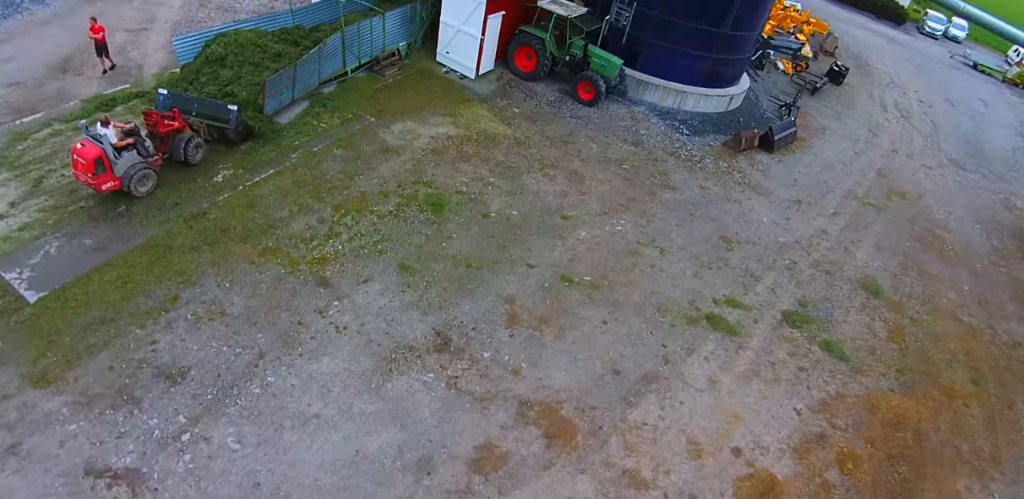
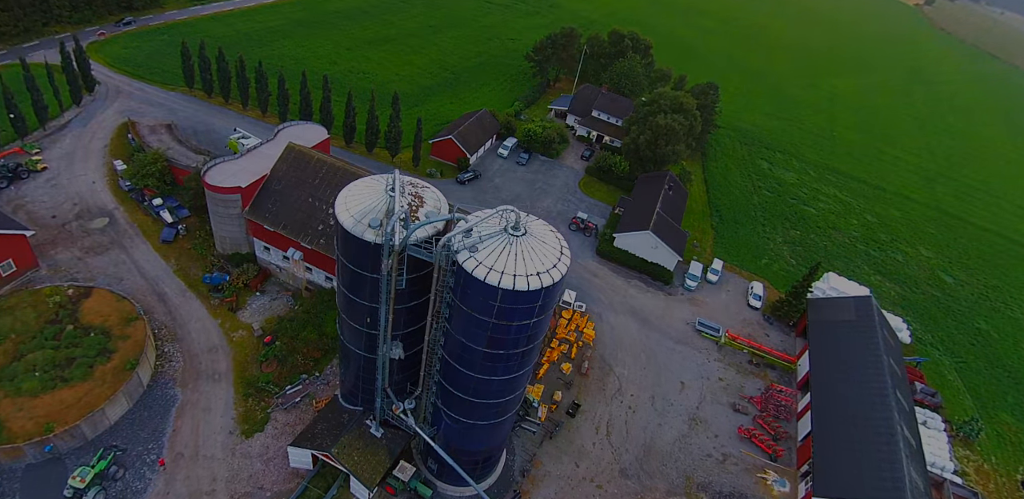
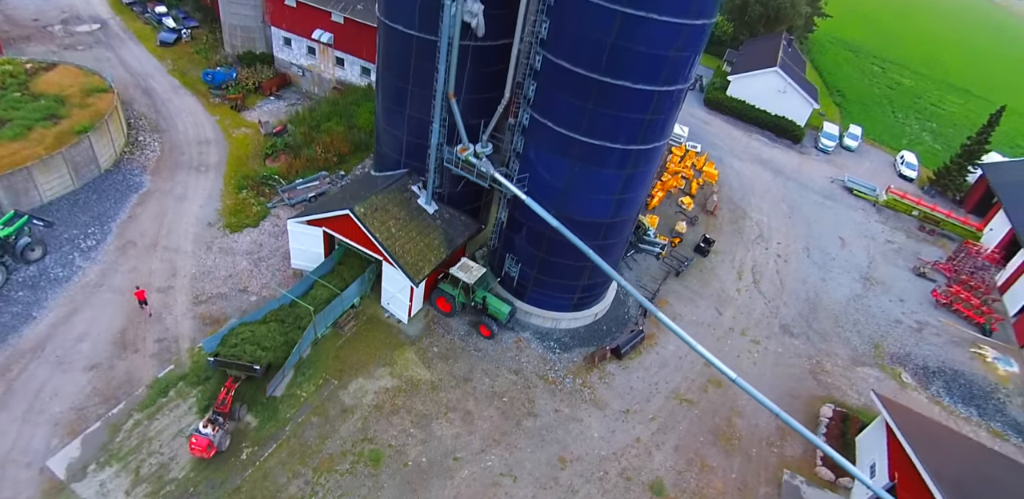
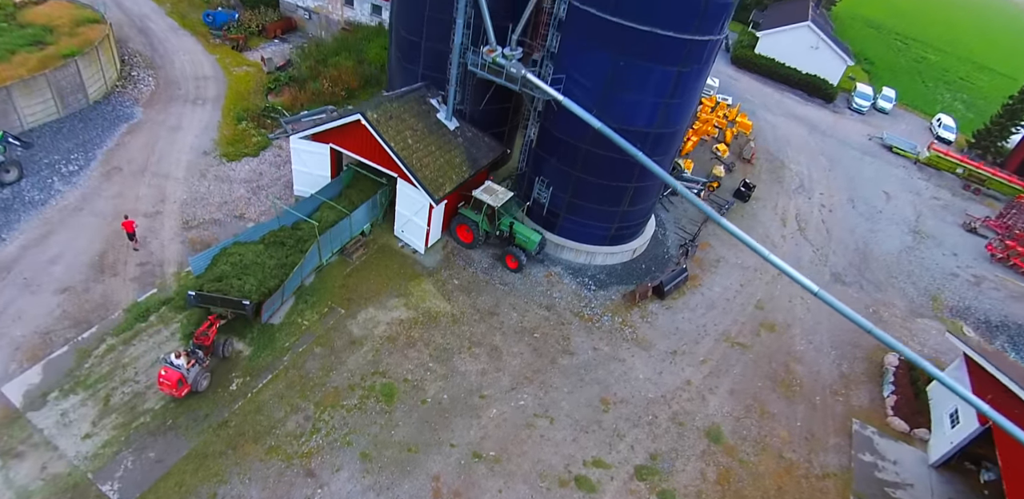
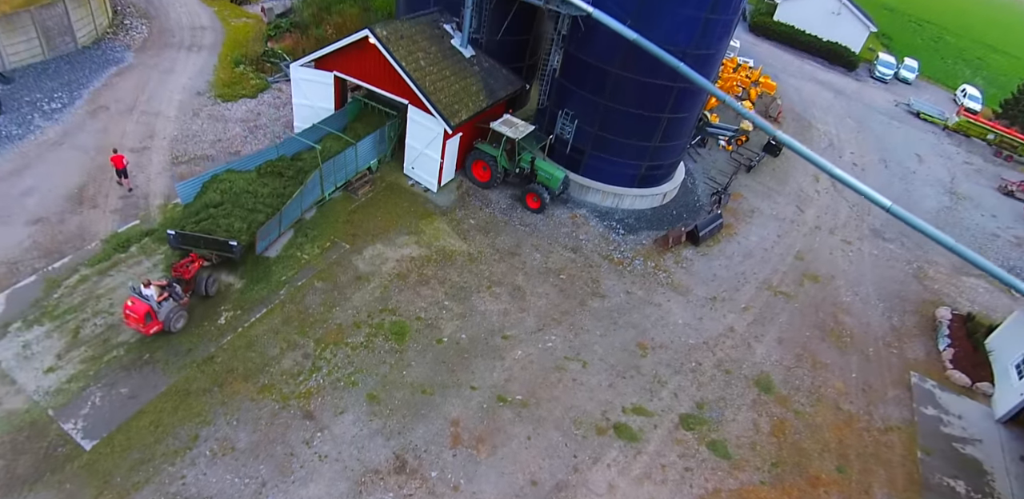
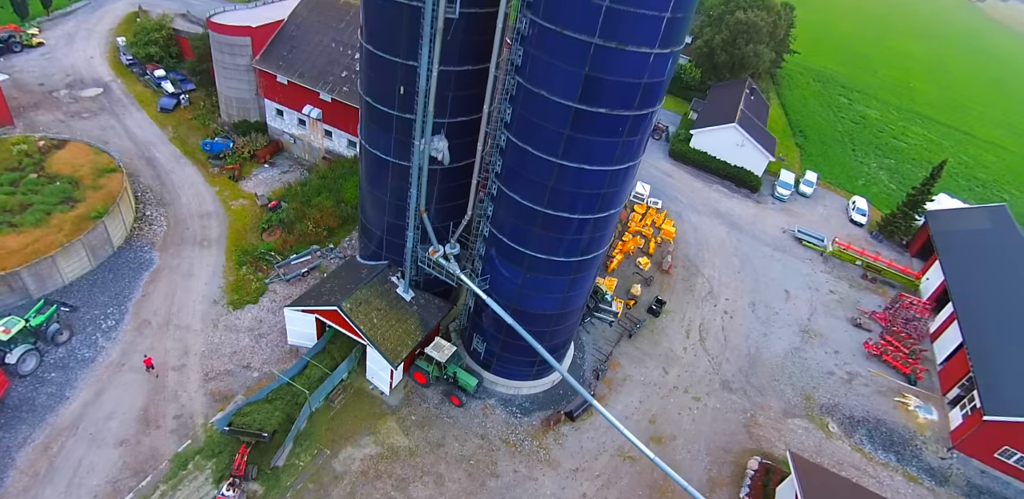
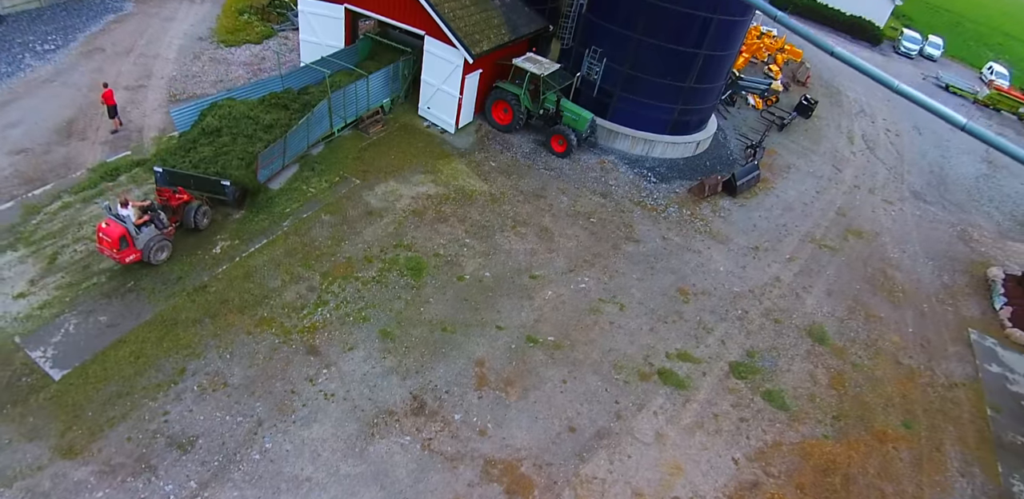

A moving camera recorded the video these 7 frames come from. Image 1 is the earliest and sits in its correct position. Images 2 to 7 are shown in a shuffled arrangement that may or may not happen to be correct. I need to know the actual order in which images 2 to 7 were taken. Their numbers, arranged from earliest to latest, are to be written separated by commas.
7, 5, 4, 3, 6, 2
